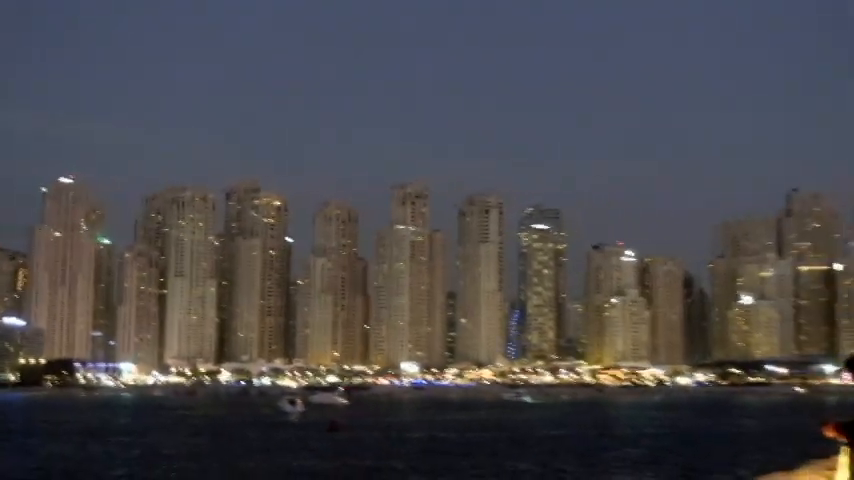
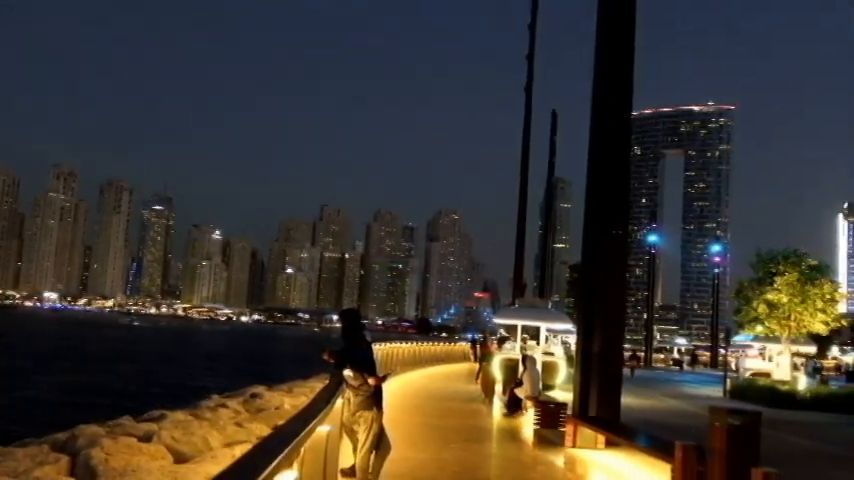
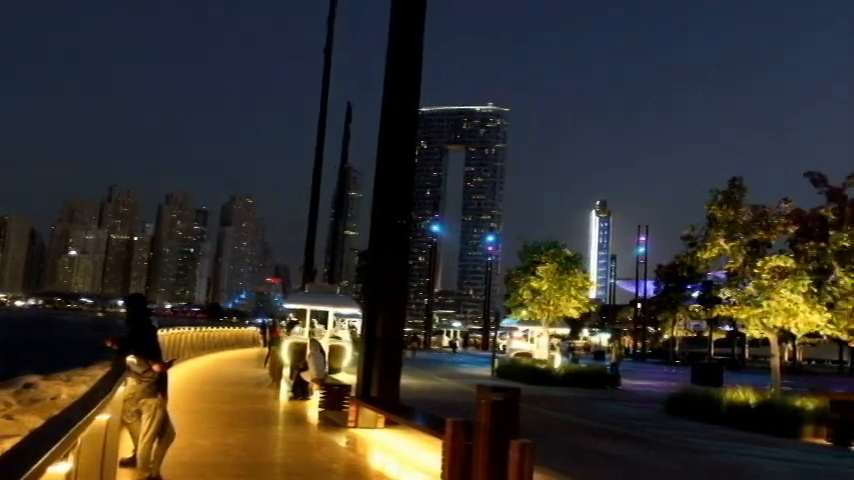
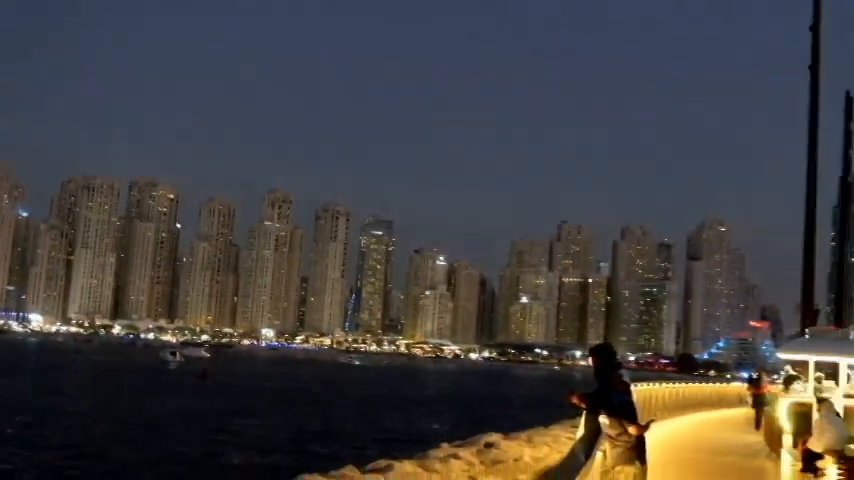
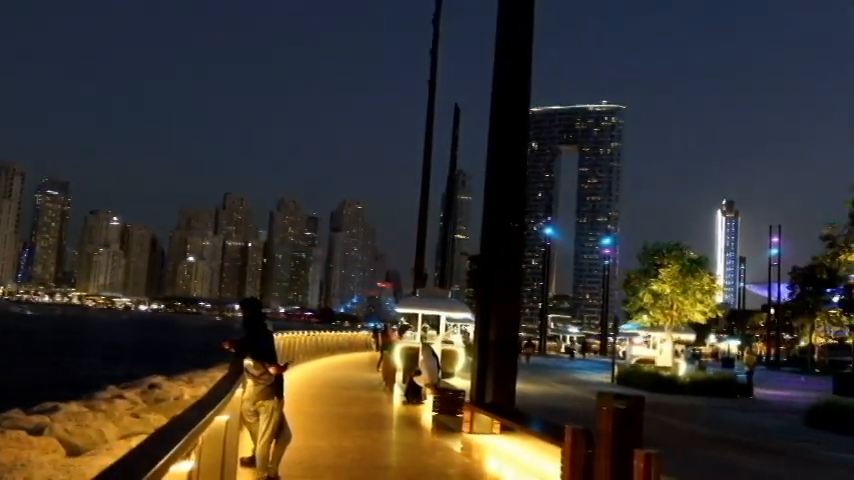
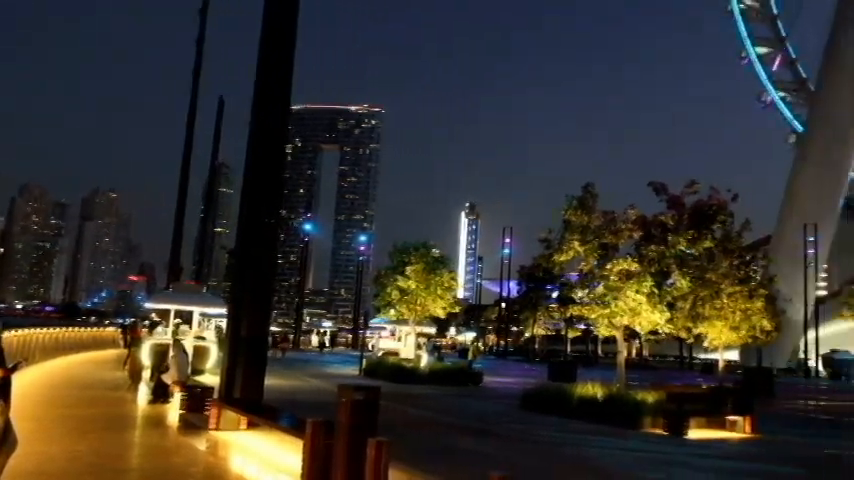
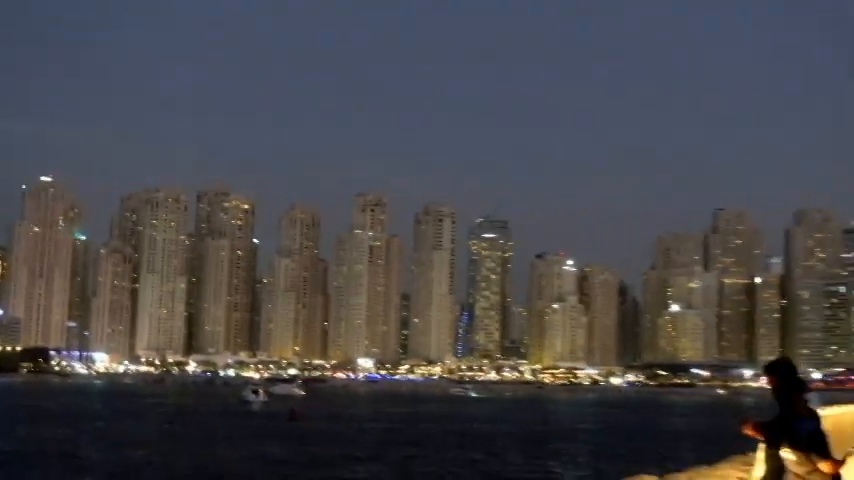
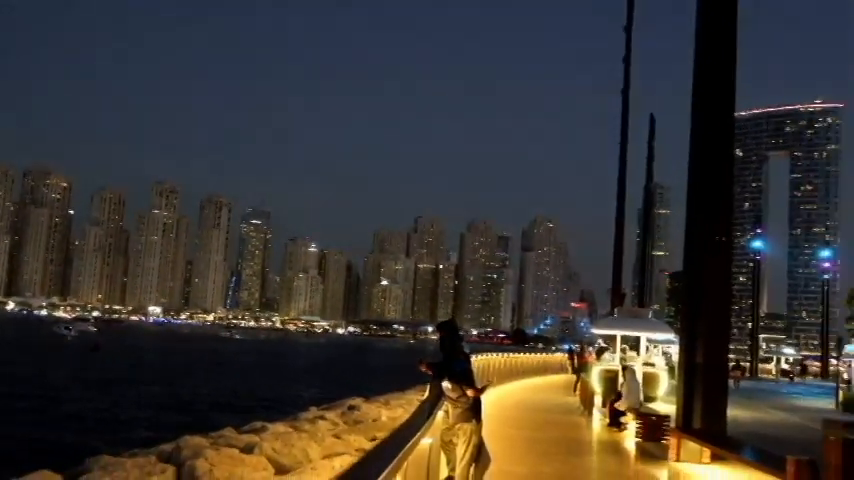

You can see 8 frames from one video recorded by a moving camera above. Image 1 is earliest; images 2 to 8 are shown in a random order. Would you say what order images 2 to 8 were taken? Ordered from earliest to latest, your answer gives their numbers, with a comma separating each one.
7, 4, 8, 2, 5, 3, 6
